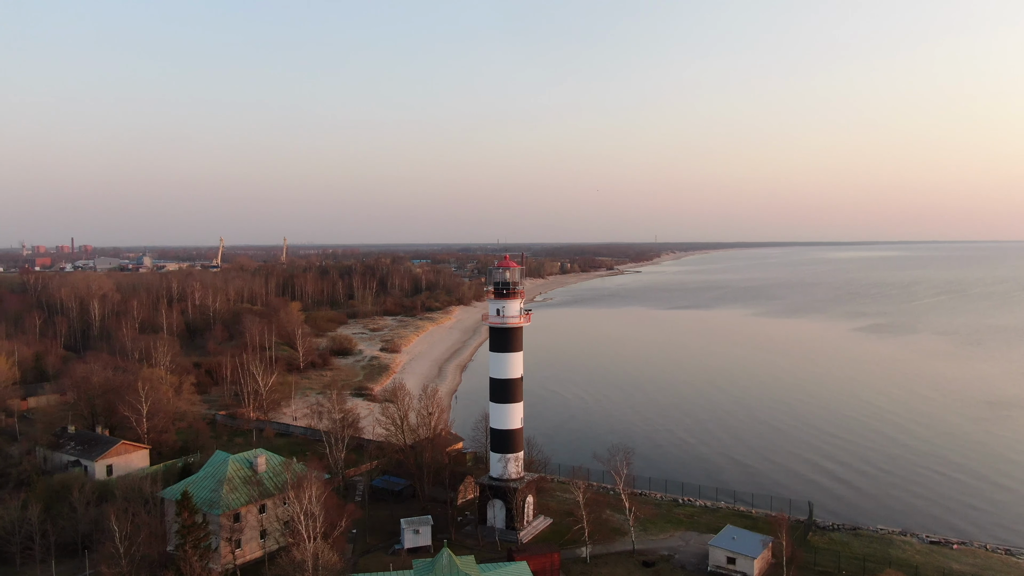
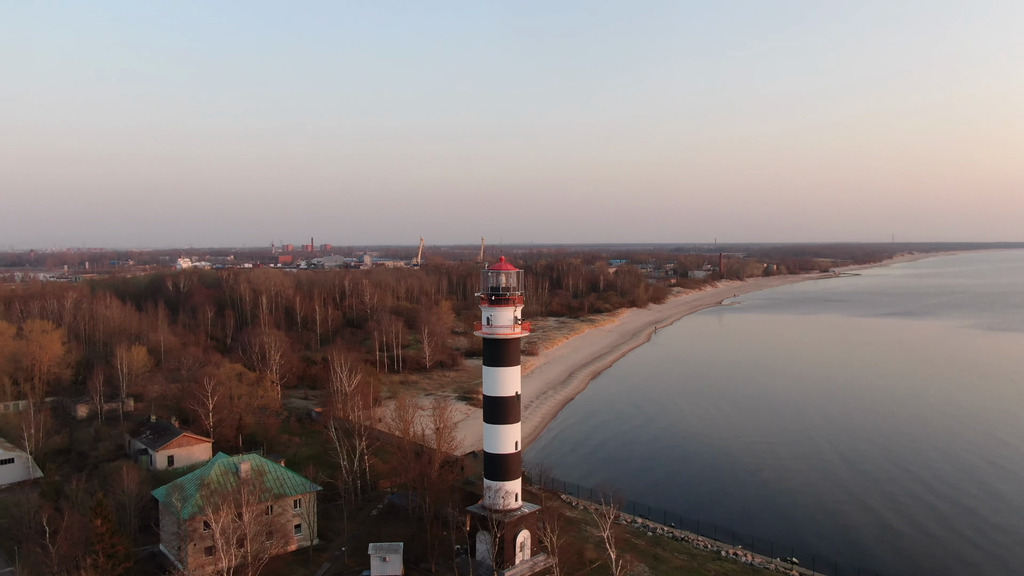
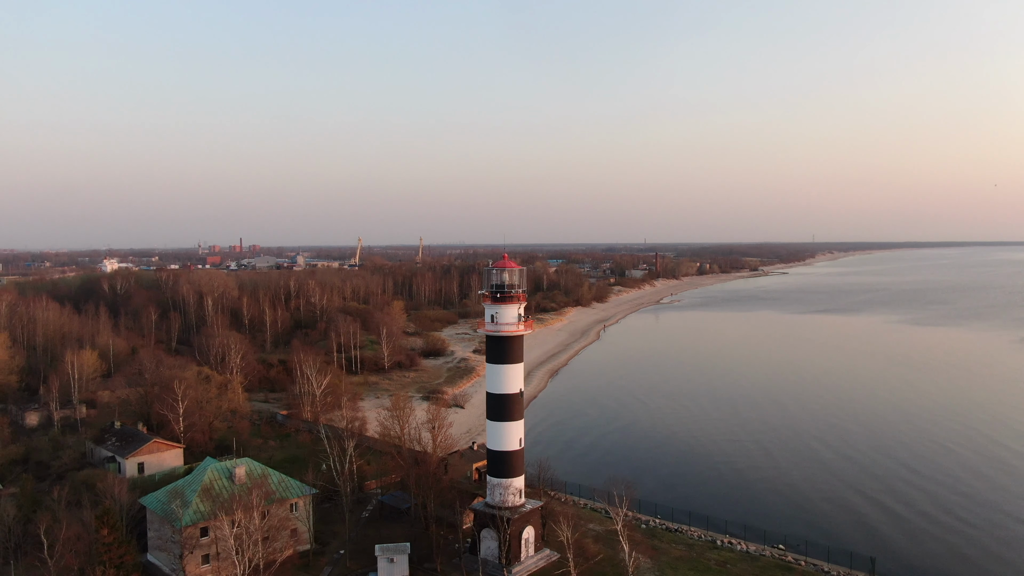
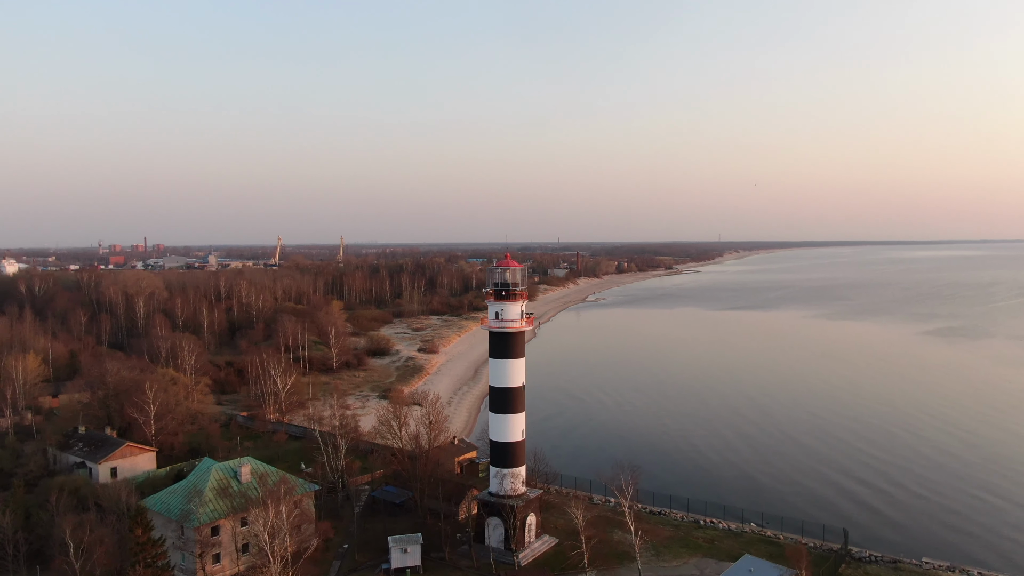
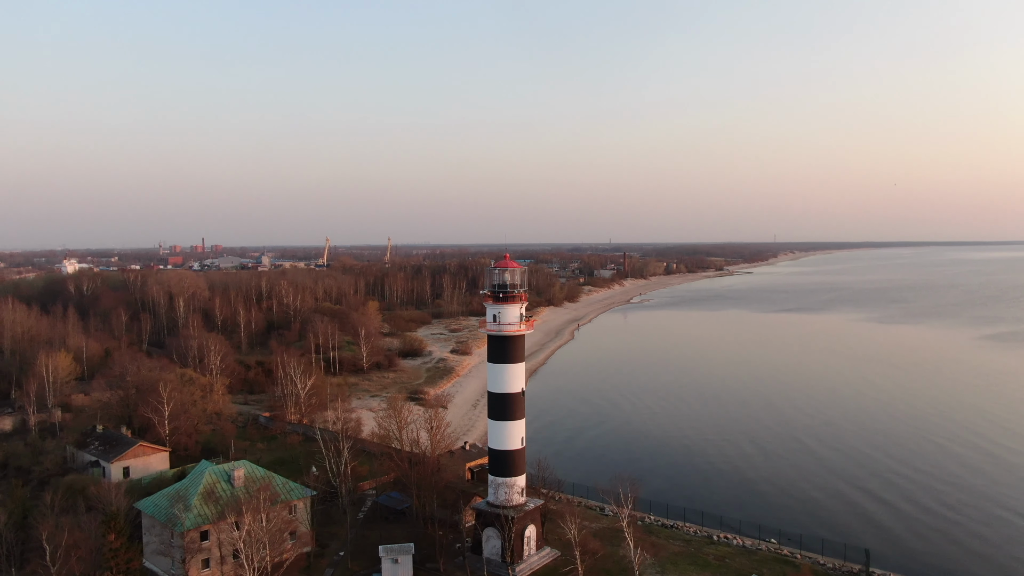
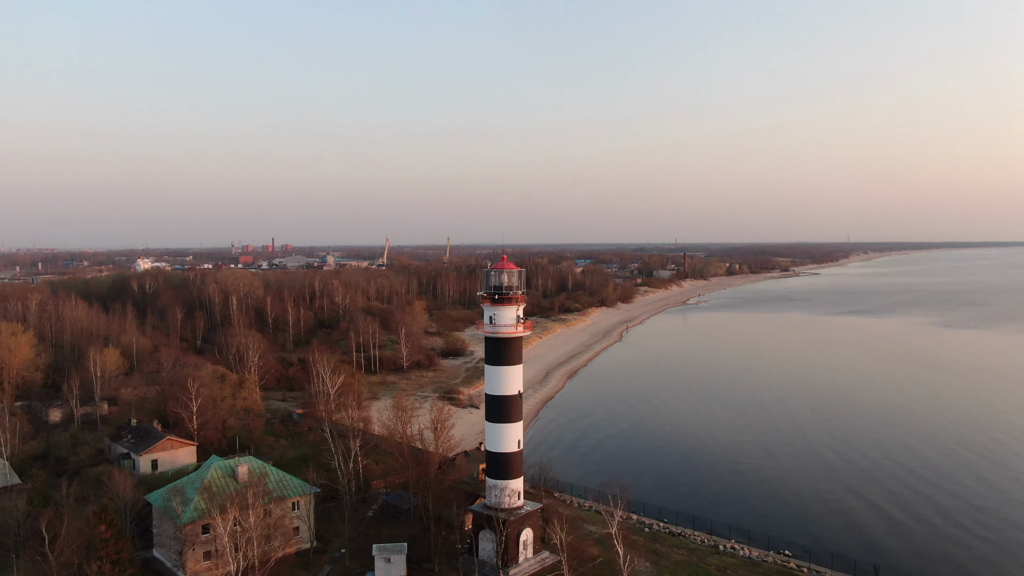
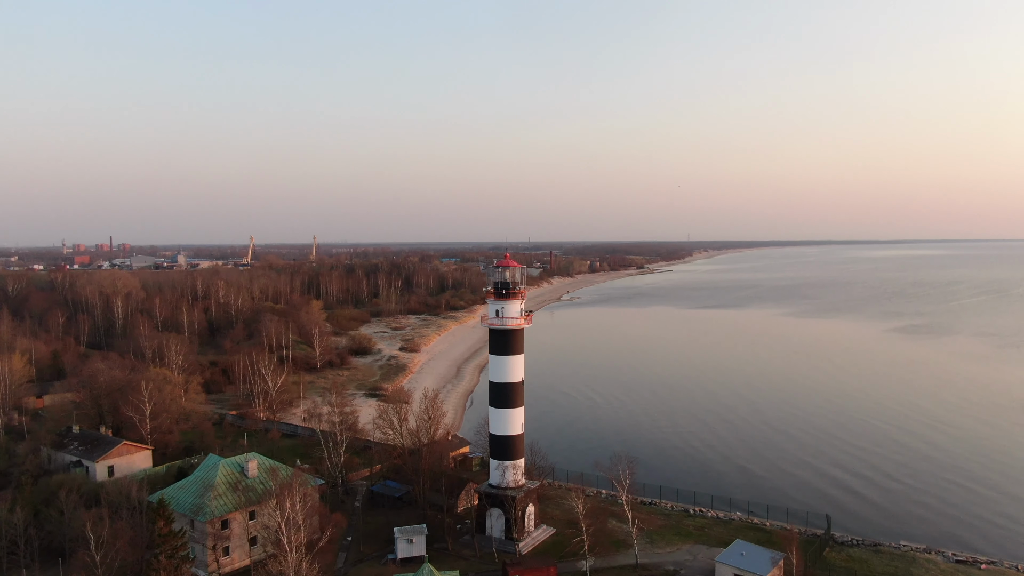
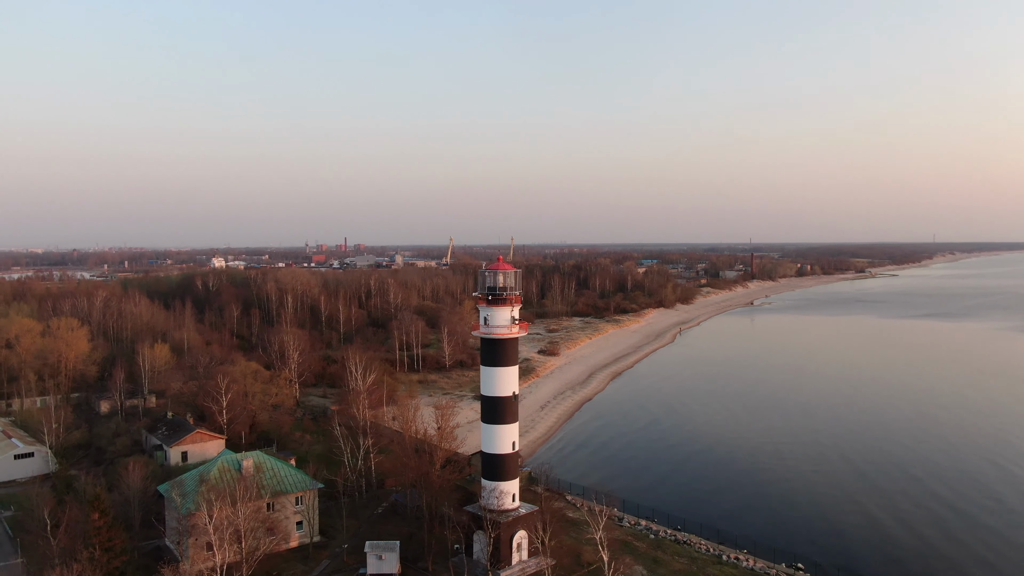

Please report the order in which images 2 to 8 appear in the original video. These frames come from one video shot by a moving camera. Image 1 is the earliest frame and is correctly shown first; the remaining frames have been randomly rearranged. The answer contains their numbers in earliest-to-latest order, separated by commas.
7, 4, 5, 3, 6, 2, 8
